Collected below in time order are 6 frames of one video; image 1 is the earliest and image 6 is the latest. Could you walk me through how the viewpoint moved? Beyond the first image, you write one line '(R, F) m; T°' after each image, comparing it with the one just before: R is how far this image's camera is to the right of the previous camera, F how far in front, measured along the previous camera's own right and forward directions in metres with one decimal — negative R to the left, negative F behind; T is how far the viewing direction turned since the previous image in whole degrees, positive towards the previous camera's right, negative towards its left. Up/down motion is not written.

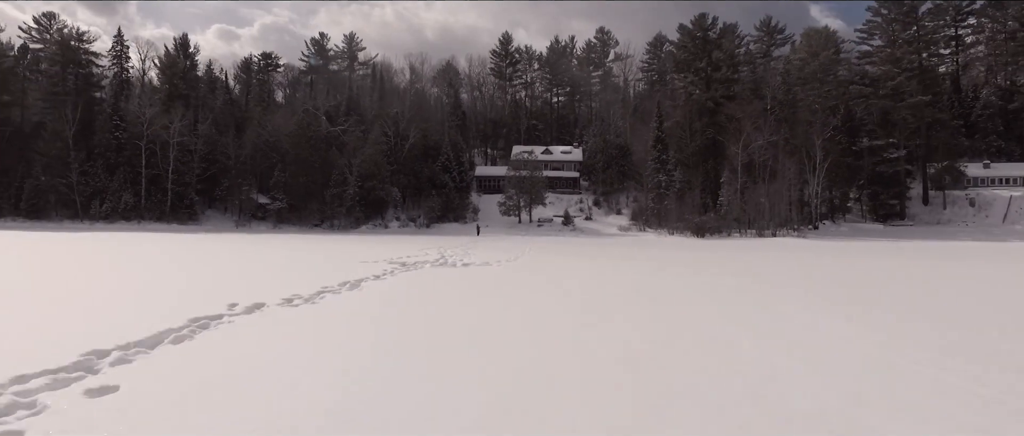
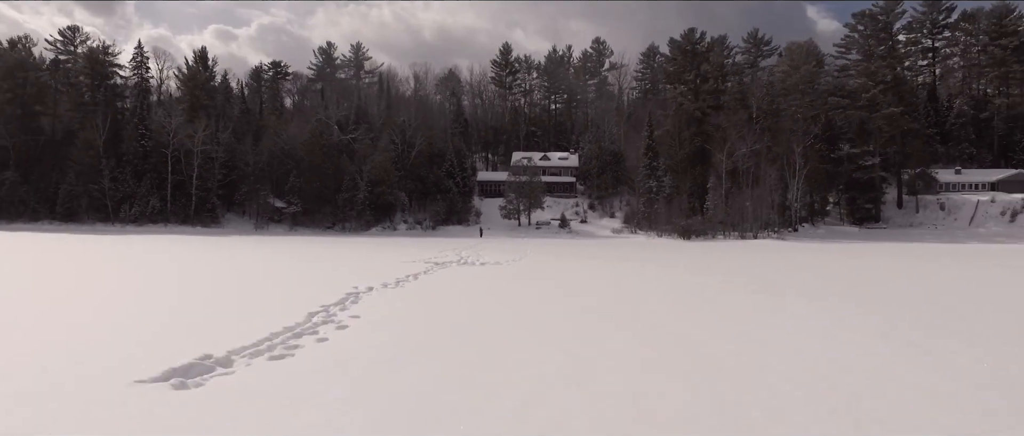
(-0.1, -1.7) m; 0°
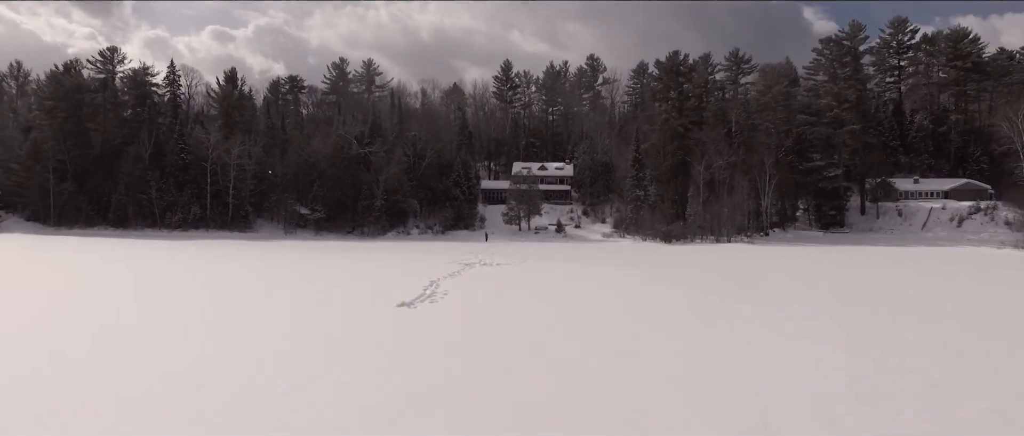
(-0.2, -3.1) m; 0°
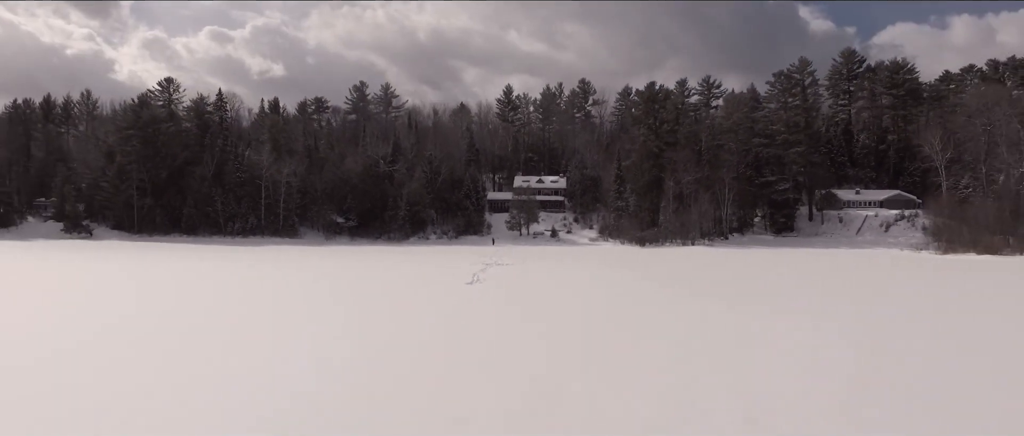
(-0.3, -5.8) m; 0°
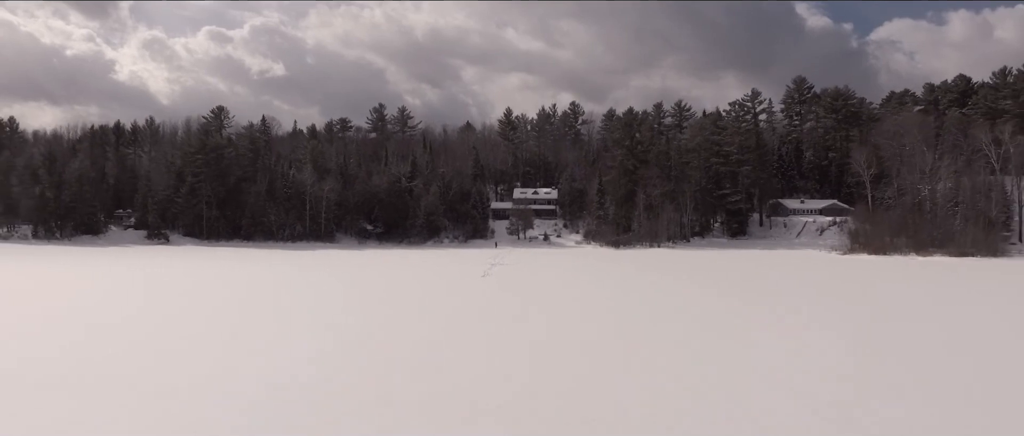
(0.0, -7.5) m; 0°
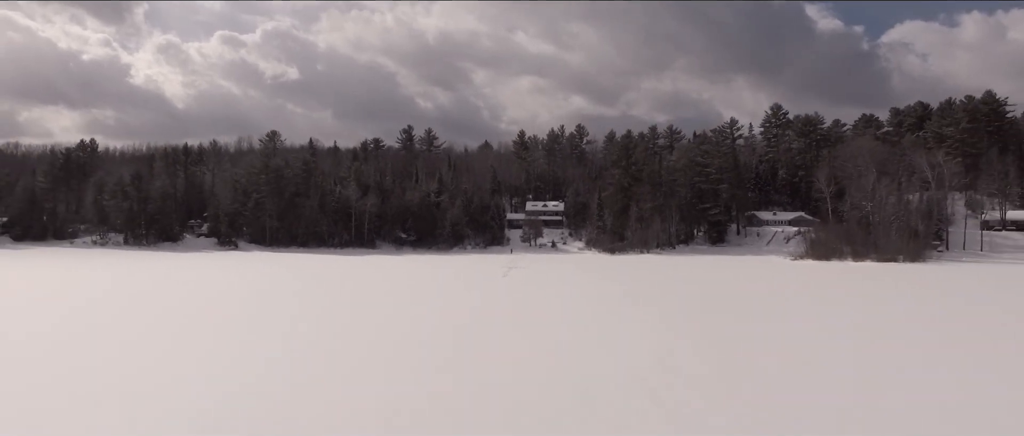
(-0.4, -7.9) m; -1°
